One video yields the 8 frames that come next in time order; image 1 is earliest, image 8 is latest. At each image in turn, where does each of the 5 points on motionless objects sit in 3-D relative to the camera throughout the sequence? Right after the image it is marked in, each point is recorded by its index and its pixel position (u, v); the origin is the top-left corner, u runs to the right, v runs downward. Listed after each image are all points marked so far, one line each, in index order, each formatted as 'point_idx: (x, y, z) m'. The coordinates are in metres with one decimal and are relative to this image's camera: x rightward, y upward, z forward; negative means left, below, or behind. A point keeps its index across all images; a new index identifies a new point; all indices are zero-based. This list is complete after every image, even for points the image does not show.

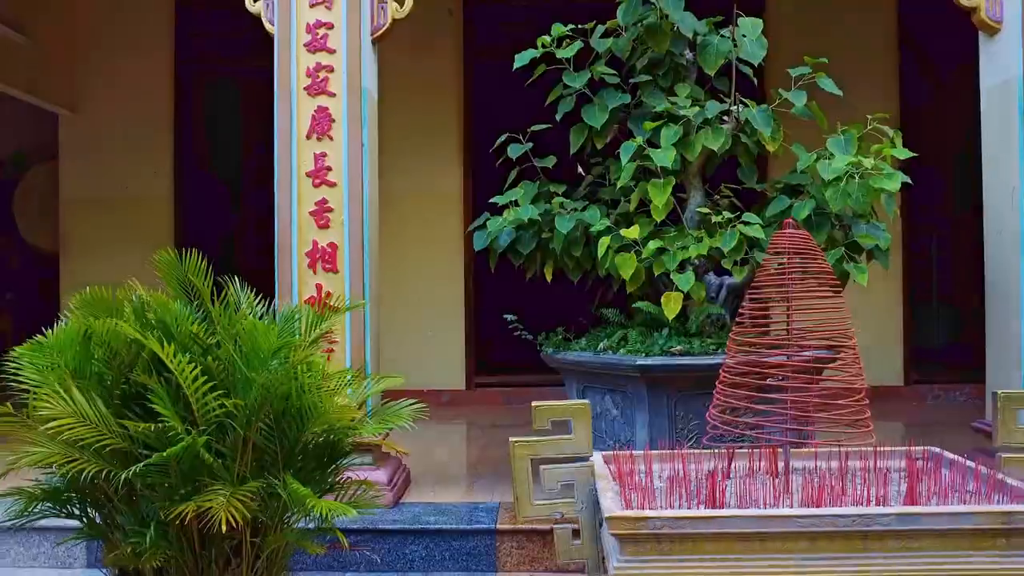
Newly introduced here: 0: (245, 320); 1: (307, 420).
0: (-0.5, -0.1, +1.3) m
1: (-0.4, -0.3, +1.3) m
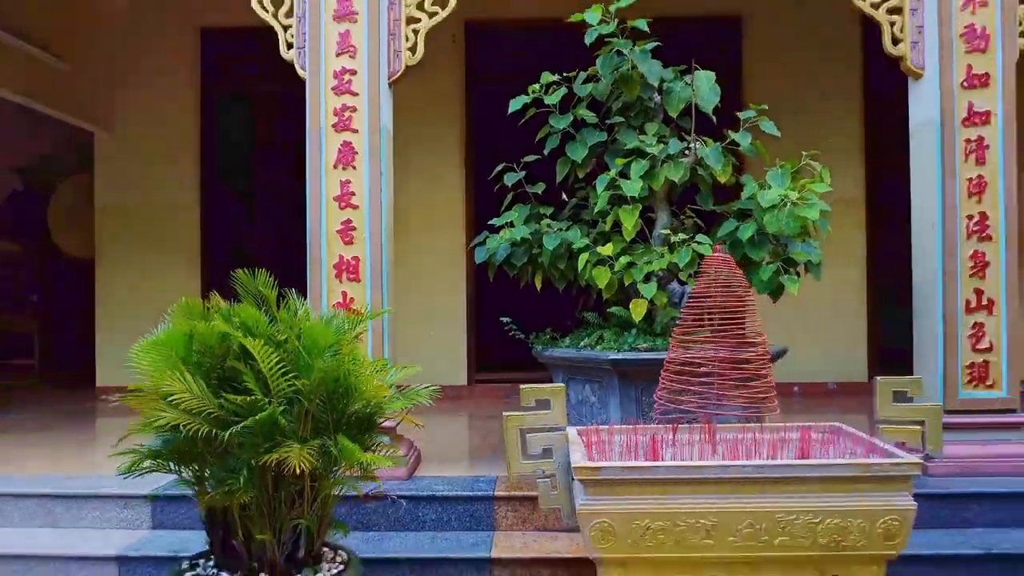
0: (-0.5, -0.1, +1.7) m
1: (-0.4, -0.3, +1.7) m
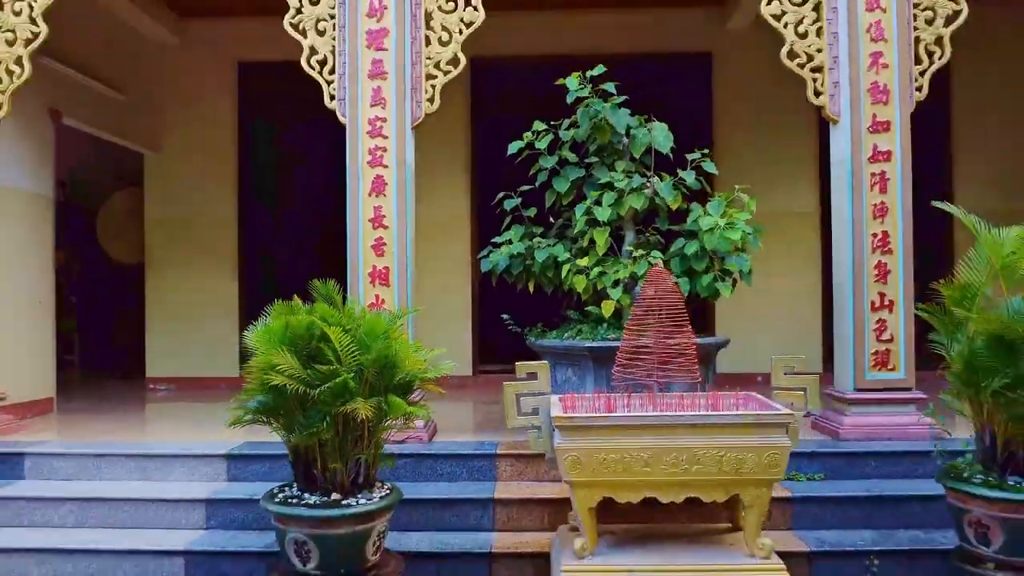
0: (-0.6, -0.1, +2.4) m
1: (-0.4, -0.3, +2.4) m
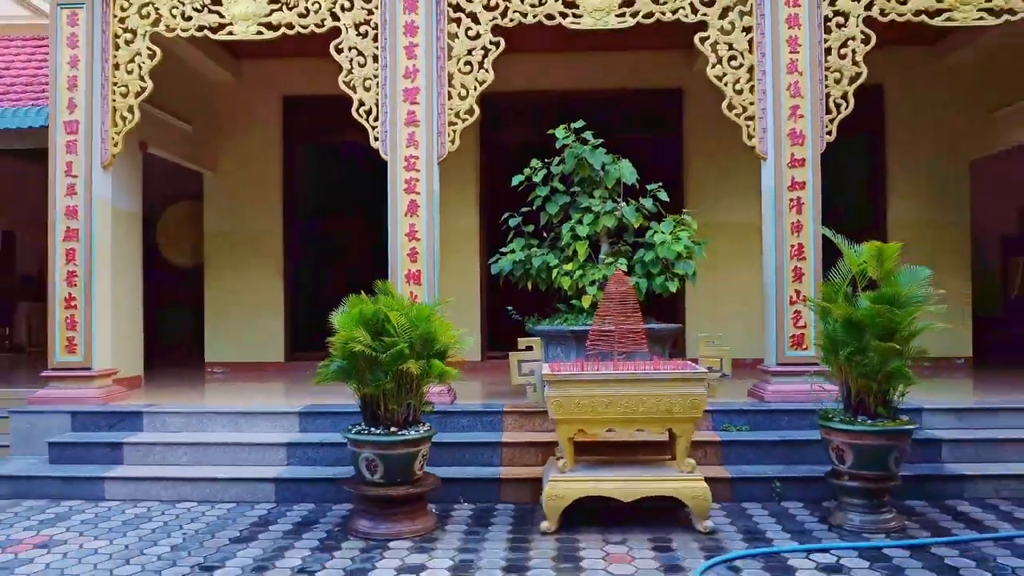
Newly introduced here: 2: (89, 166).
0: (-0.5, -0.1, +3.5) m
1: (-0.4, -0.3, +3.5) m
2: (-3.2, +0.9, +4.8) m
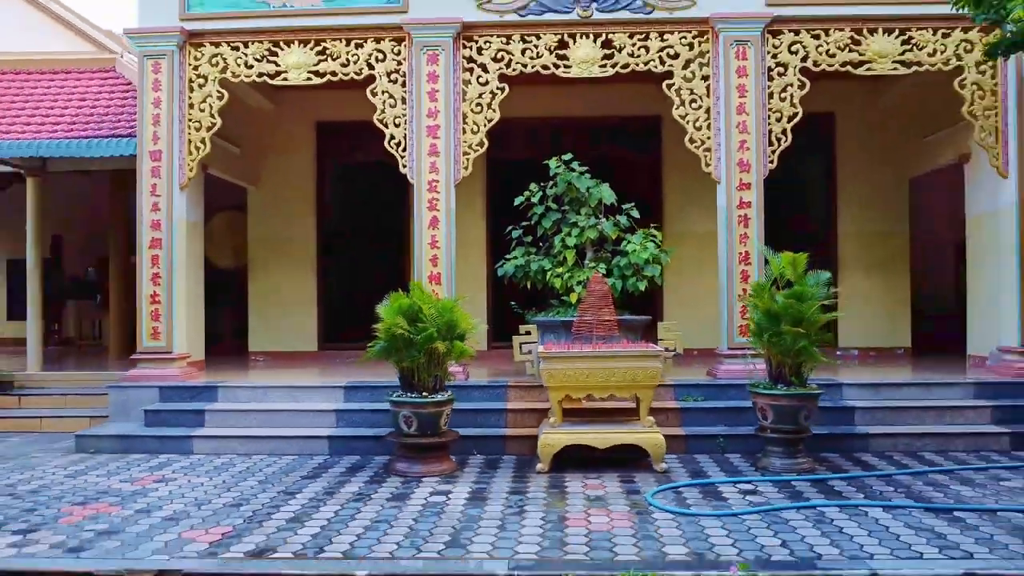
0: (-0.5, -0.1, +4.6) m
1: (-0.4, -0.3, +4.6) m
2: (-3.2, +0.9, +5.9) m
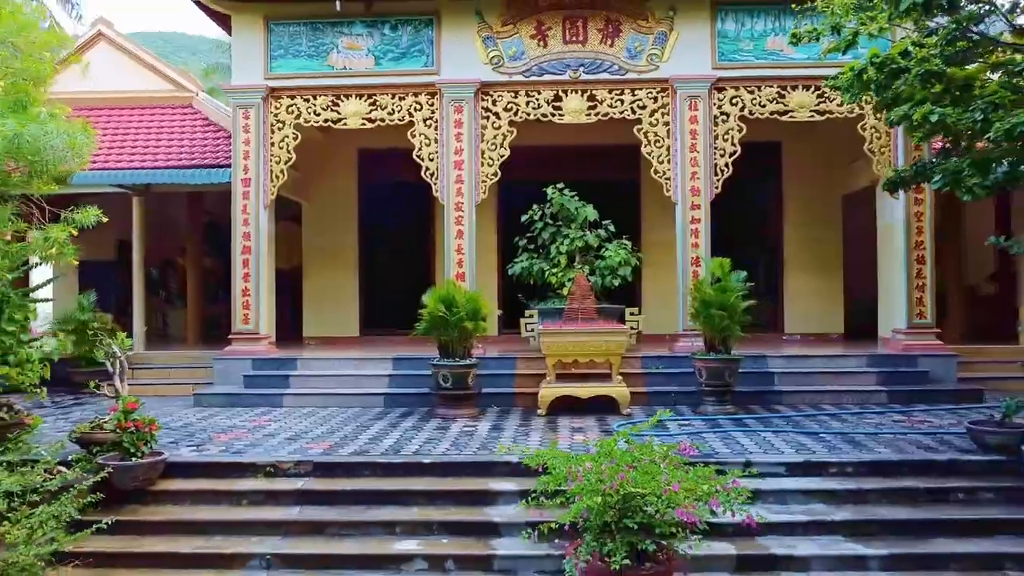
0: (-0.4, 0.0, +6.3) m
1: (-0.3, -0.2, +6.3) m
2: (-3.1, +1.0, +7.7) m
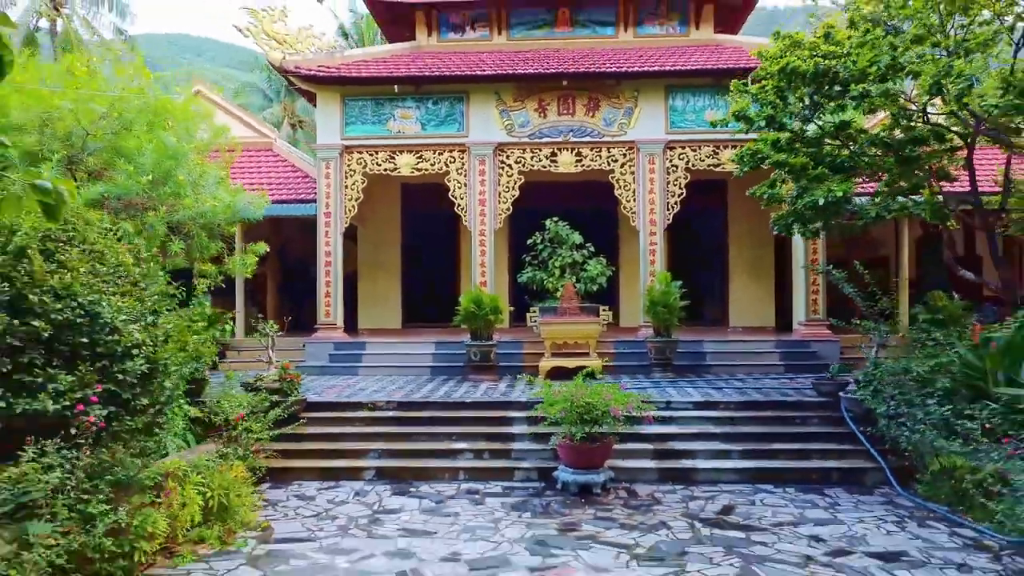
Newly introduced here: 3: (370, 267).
0: (-0.3, -0.1, +9.2) m
1: (-0.2, -0.3, +9.2) m
2: (-3.0, +0.9, +10.5) m
3: (-2.8, +0.4, +12.5) m
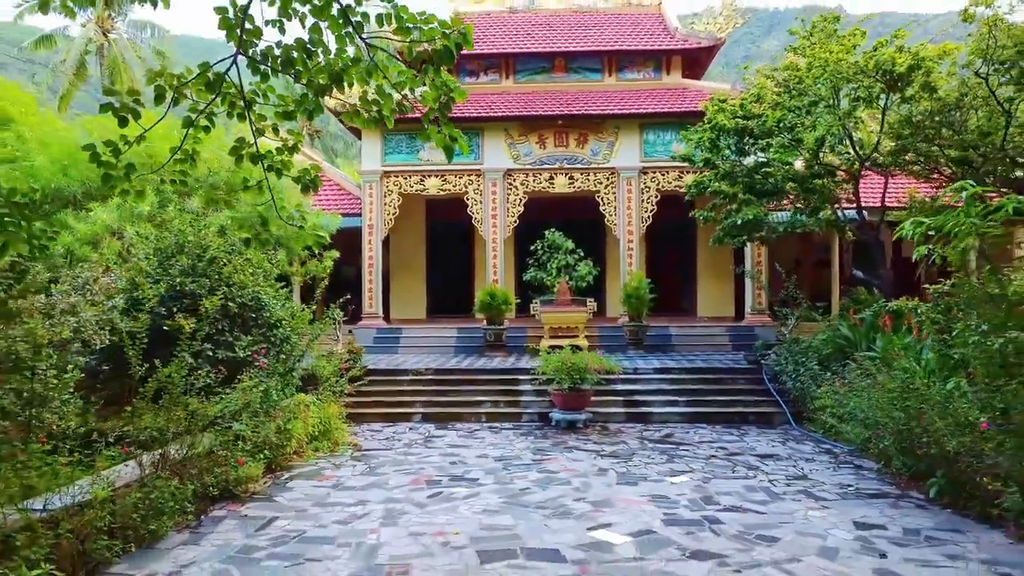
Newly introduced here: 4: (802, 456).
0: (-0.2, 0.0, +11.8) m
1: (-0.1, -0.2, +11.8) m
2: (-2.8, +1.0, +13.2) m
3: (-2.7, +0.5, +15.2) m
4: (+3.4, -2.0, +7.4) m
